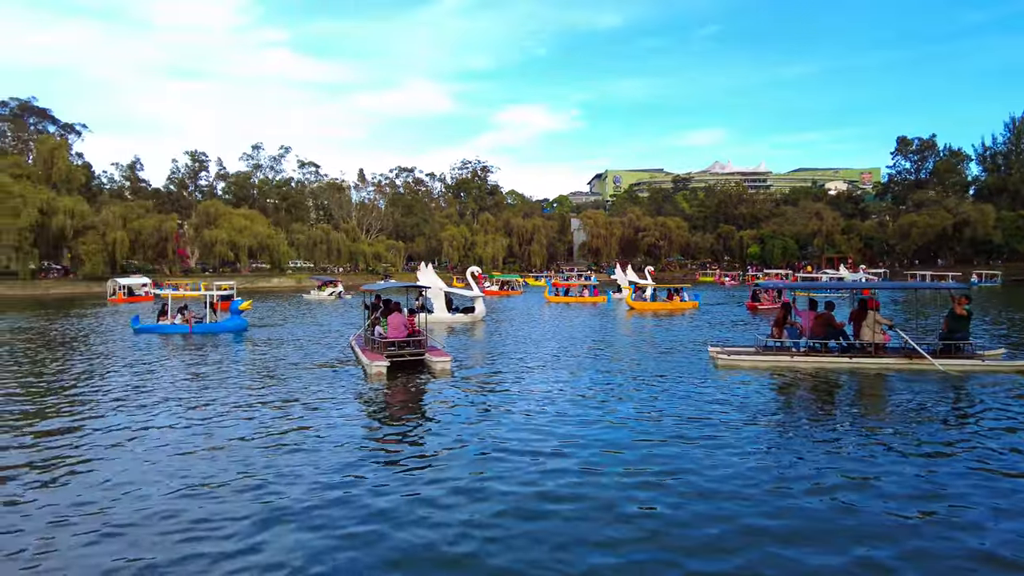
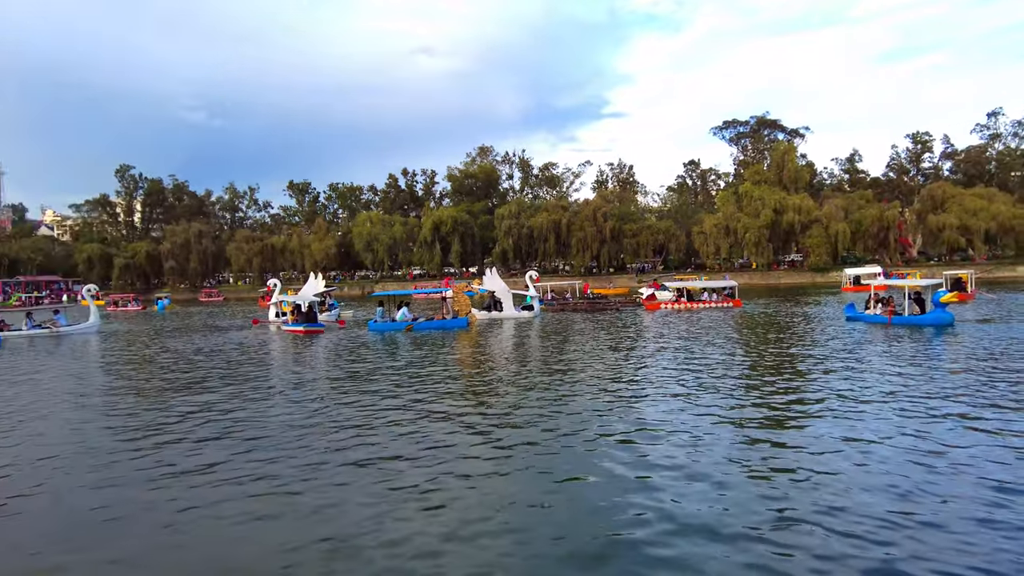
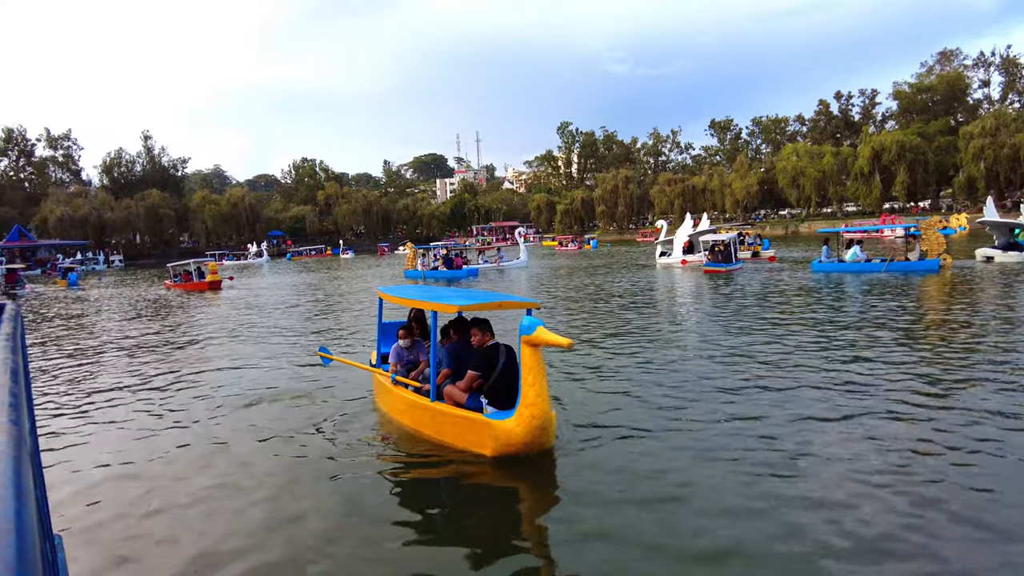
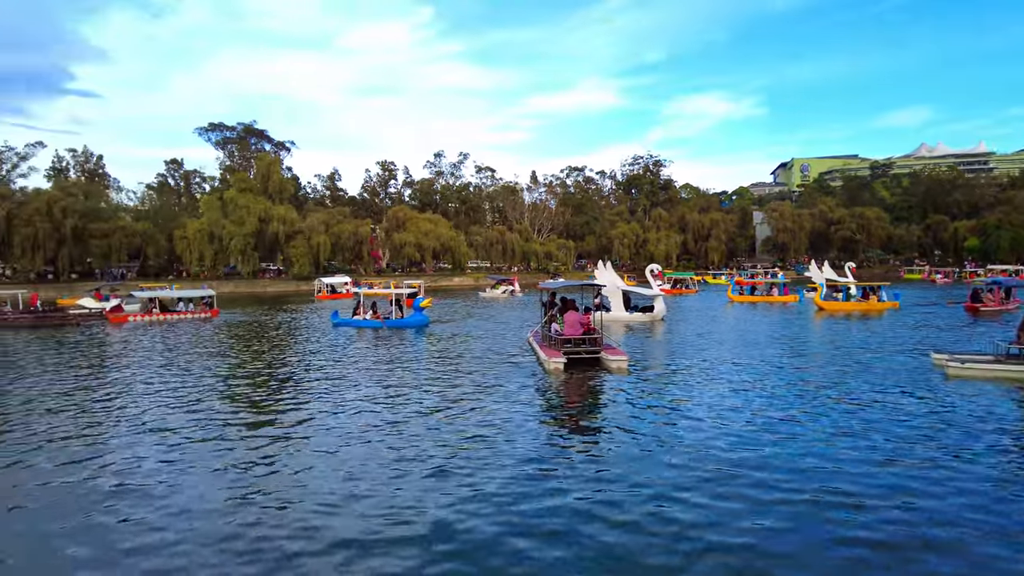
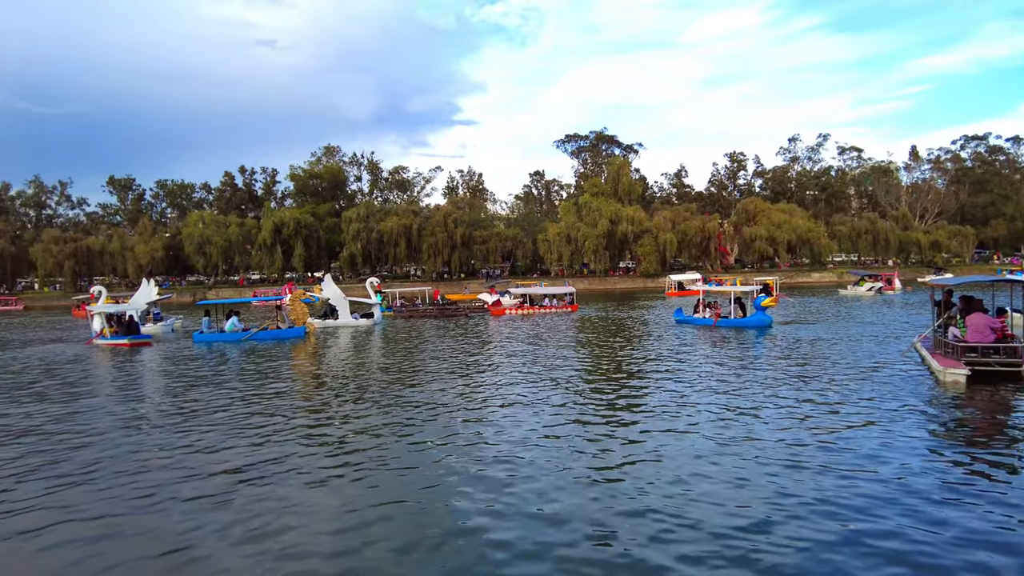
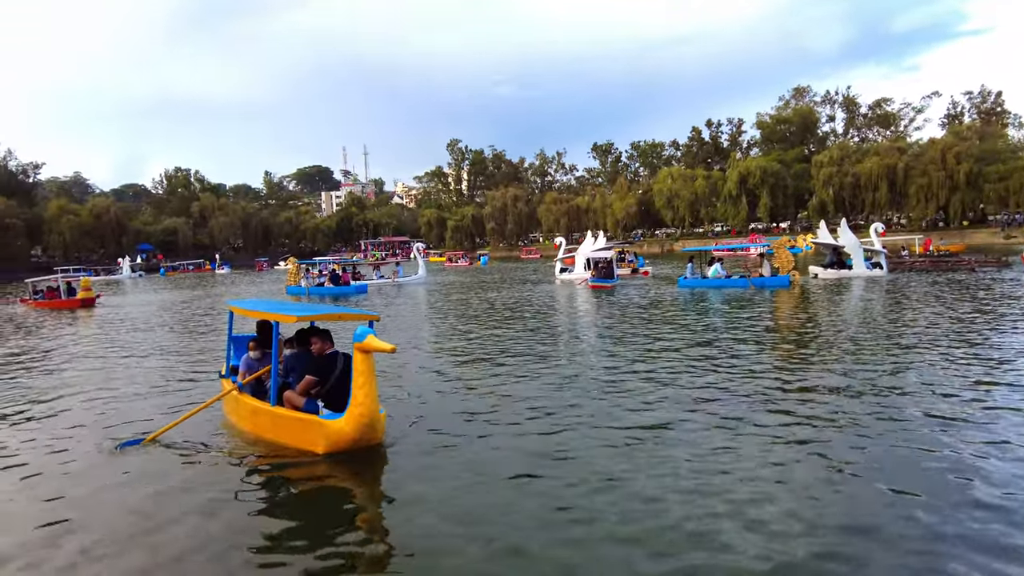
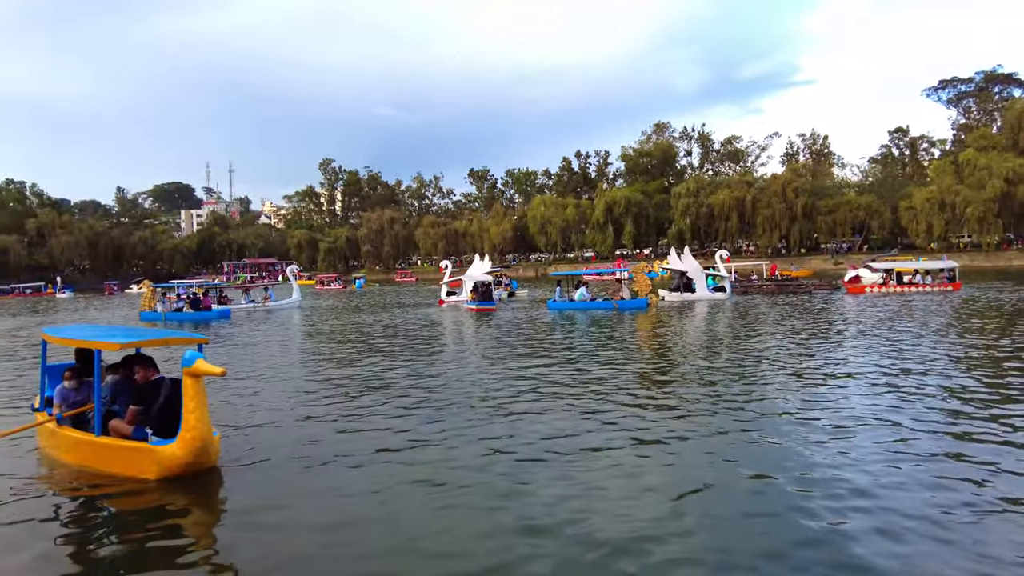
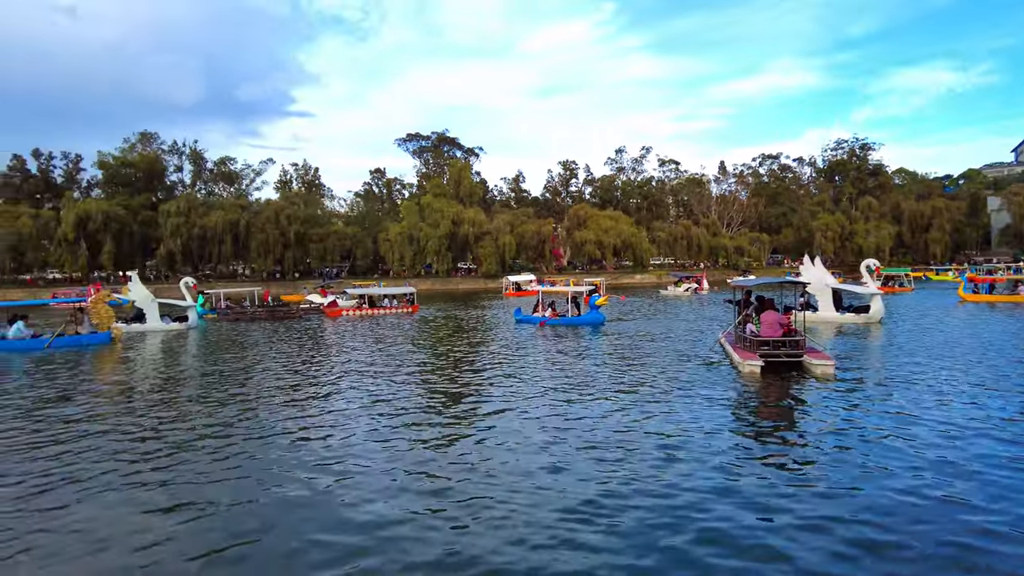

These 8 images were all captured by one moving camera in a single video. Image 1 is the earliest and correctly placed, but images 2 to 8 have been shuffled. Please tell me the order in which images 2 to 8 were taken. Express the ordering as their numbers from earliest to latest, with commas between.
4, 8, 5, 2, 7, 6, 3
